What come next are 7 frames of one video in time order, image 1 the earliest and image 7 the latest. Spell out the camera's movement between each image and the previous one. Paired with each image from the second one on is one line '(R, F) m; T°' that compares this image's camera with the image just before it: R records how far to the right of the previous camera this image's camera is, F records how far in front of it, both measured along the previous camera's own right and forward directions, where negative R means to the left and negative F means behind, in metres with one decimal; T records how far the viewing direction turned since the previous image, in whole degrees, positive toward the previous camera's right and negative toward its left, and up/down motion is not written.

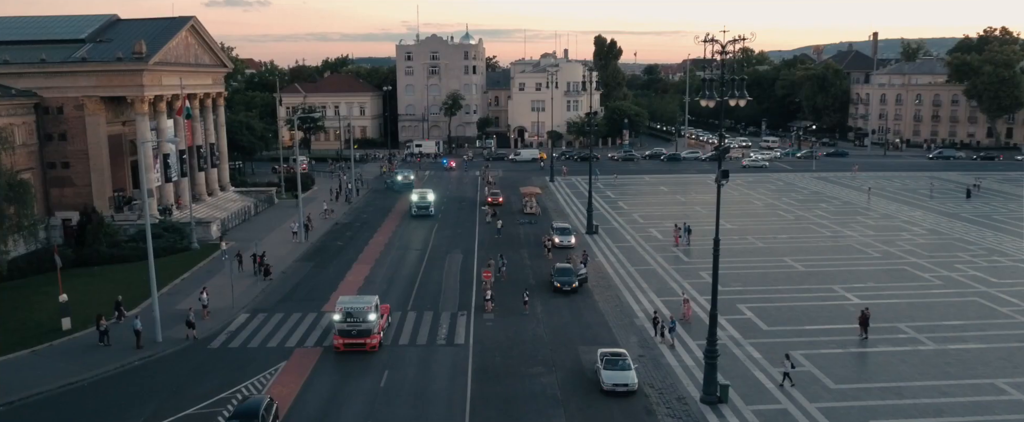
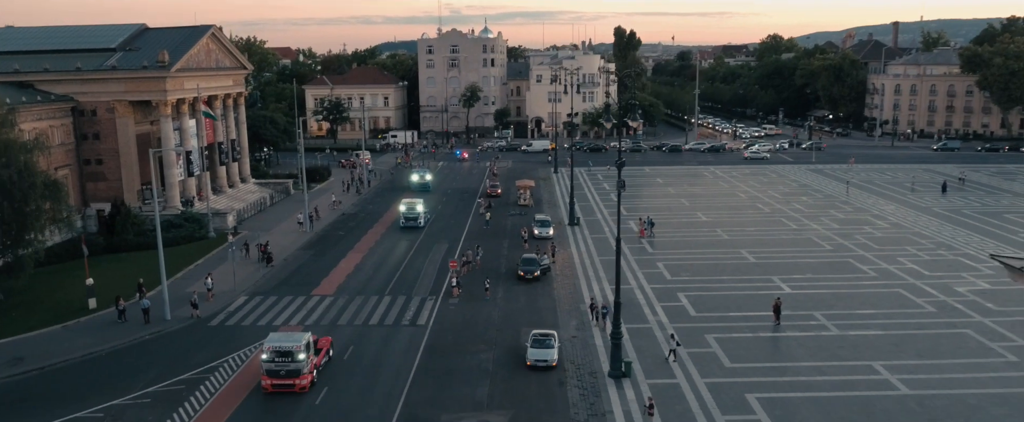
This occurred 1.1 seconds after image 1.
(+3.7, -4.7) m; -3°
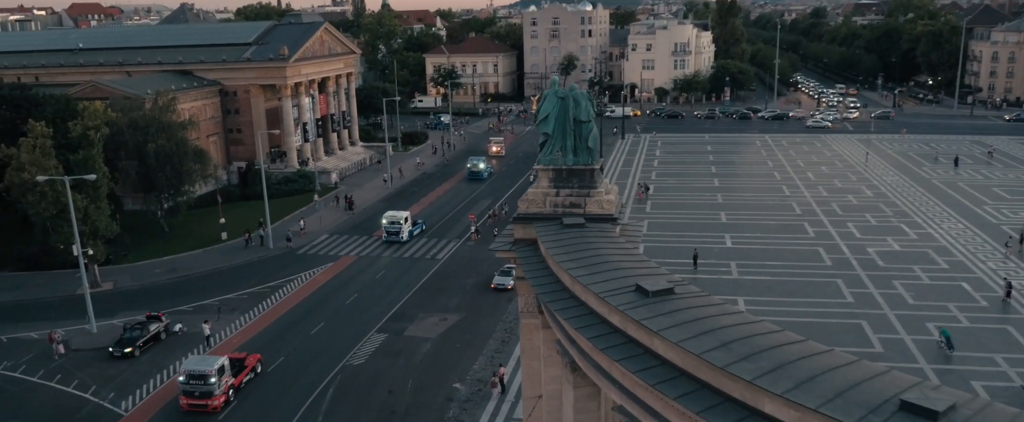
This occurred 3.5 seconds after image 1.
(+9.4, -13.2) m; -10°
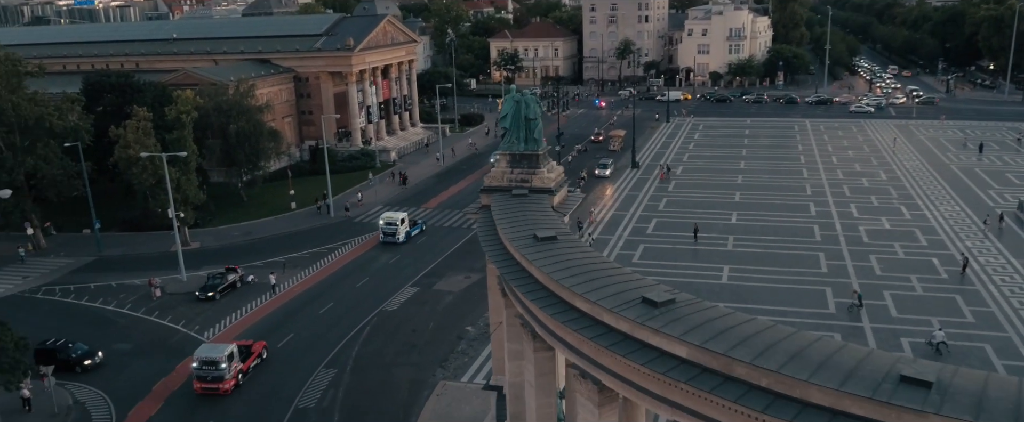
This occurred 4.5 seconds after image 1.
(+3.6, -7.3) m; -5°
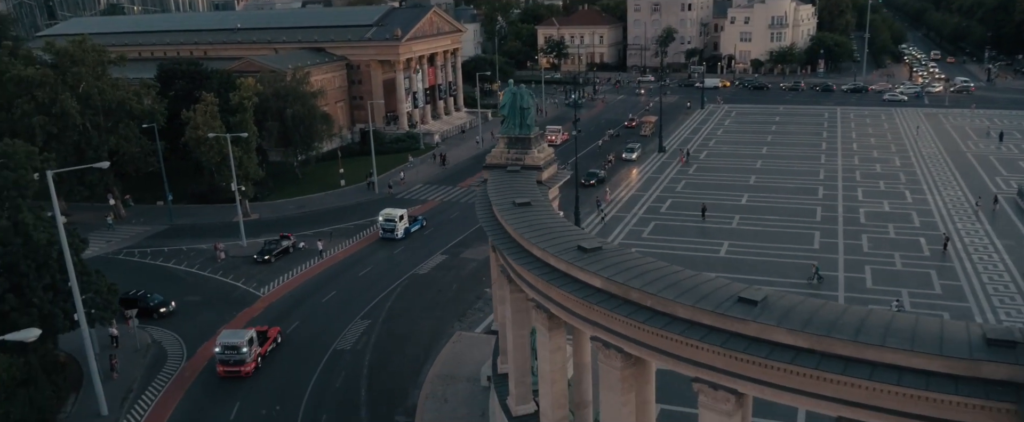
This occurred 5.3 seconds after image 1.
(+2.4, -5.8) m; -4°
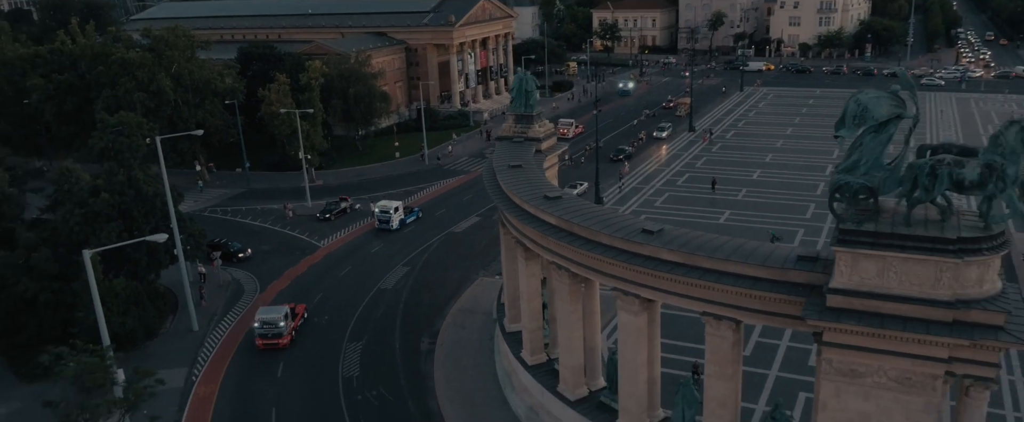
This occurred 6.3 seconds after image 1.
(+3.1, -7.9) m; -5°
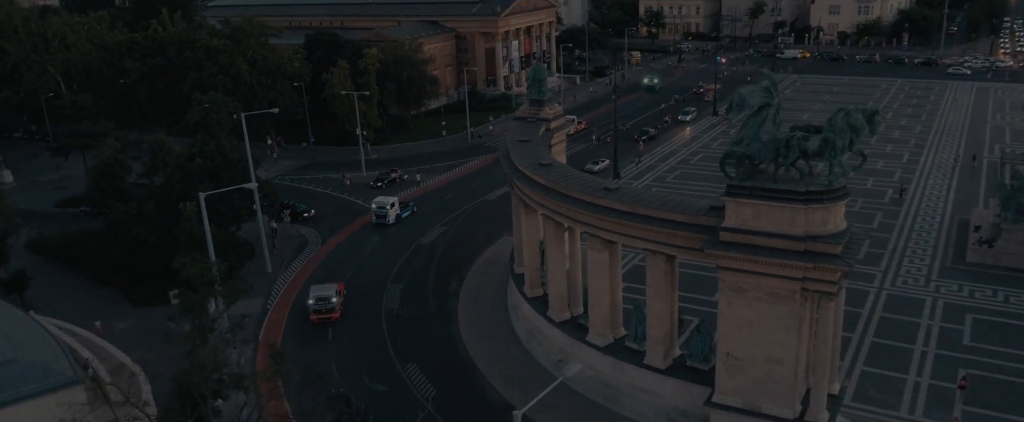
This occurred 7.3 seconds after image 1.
(+2.7, -9.1) m; -4°
